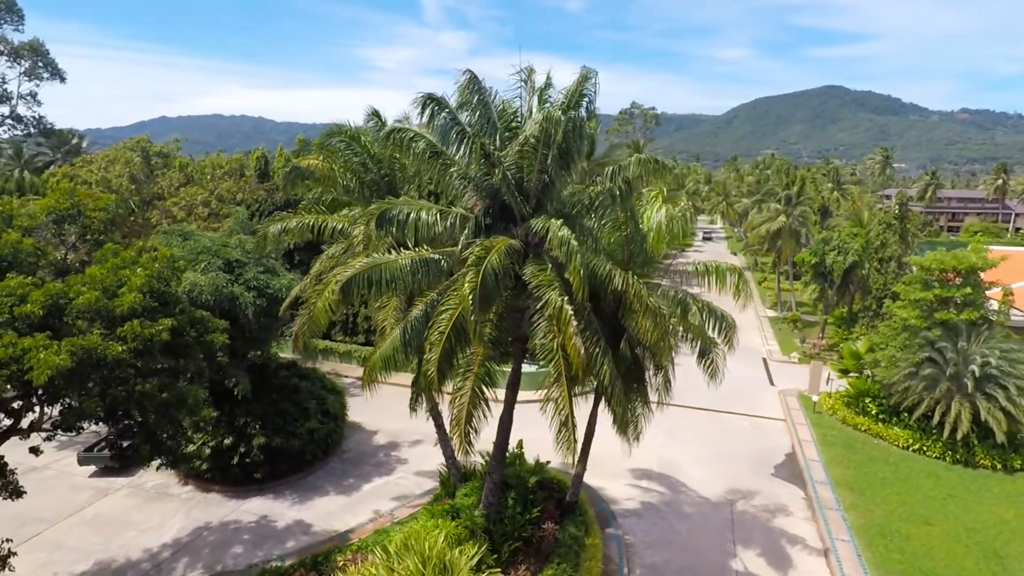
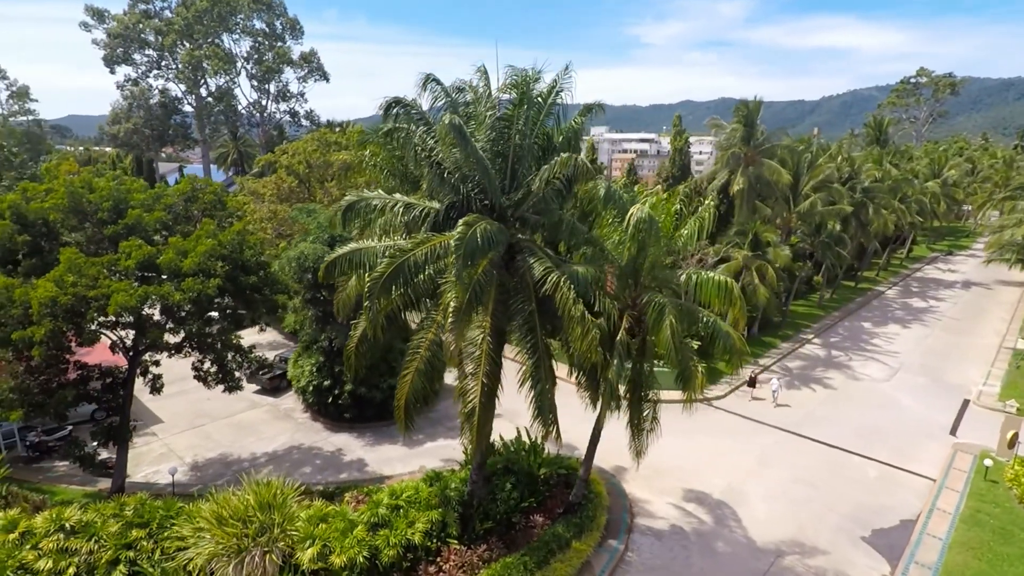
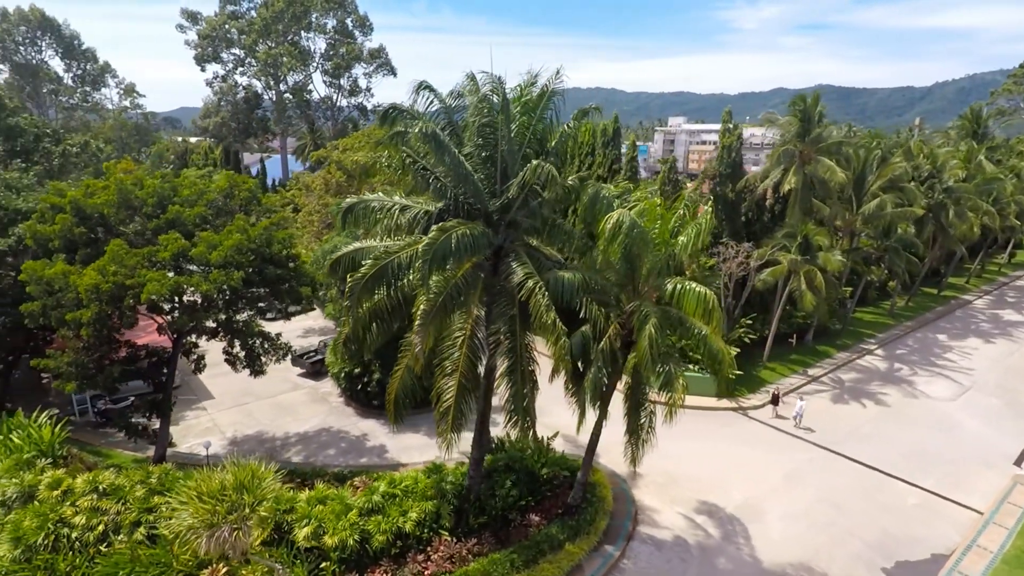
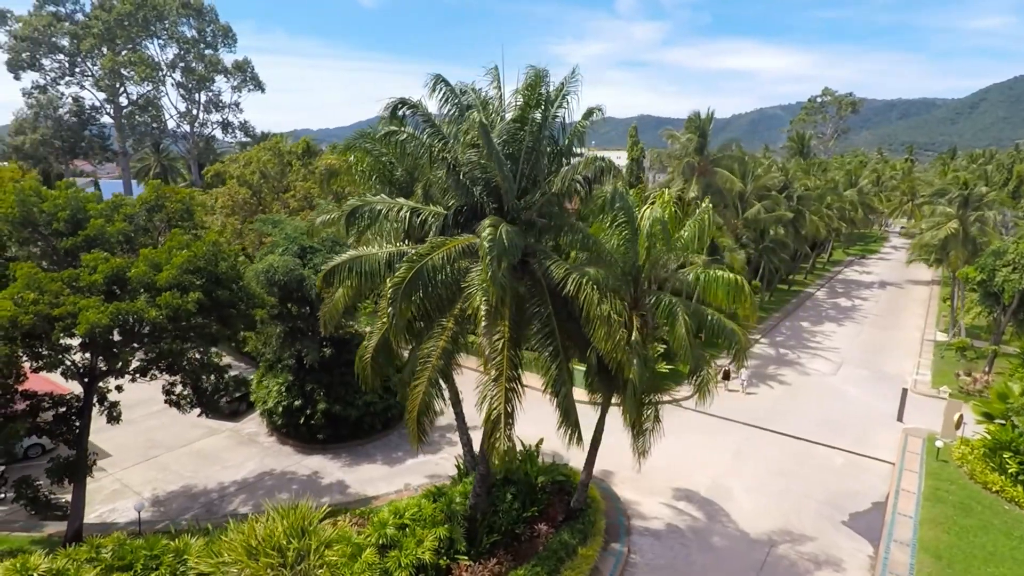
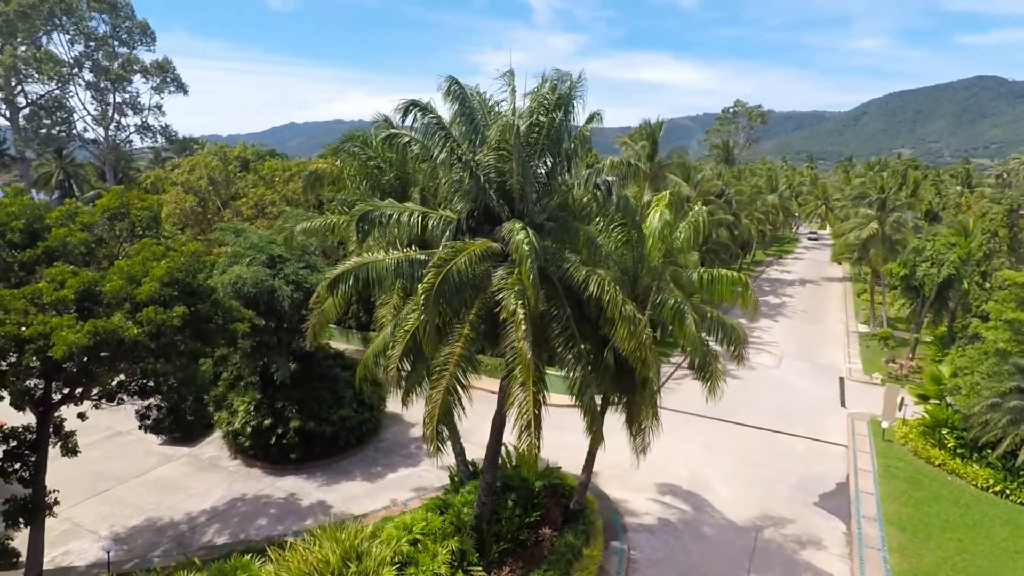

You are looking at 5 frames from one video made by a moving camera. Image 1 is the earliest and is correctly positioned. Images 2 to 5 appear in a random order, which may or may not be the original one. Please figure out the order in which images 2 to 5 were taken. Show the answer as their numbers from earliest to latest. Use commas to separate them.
5, 4, 2, 3
